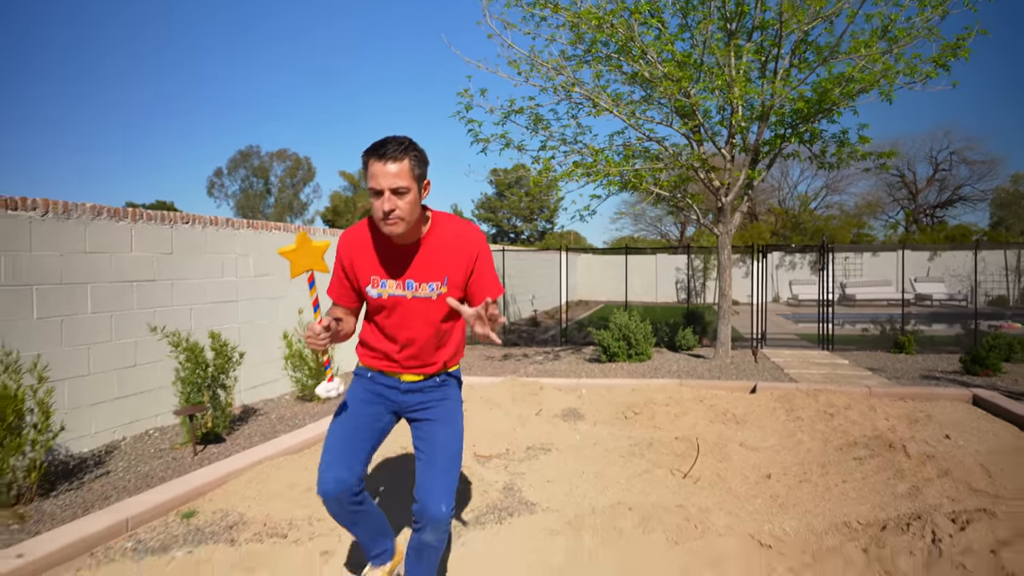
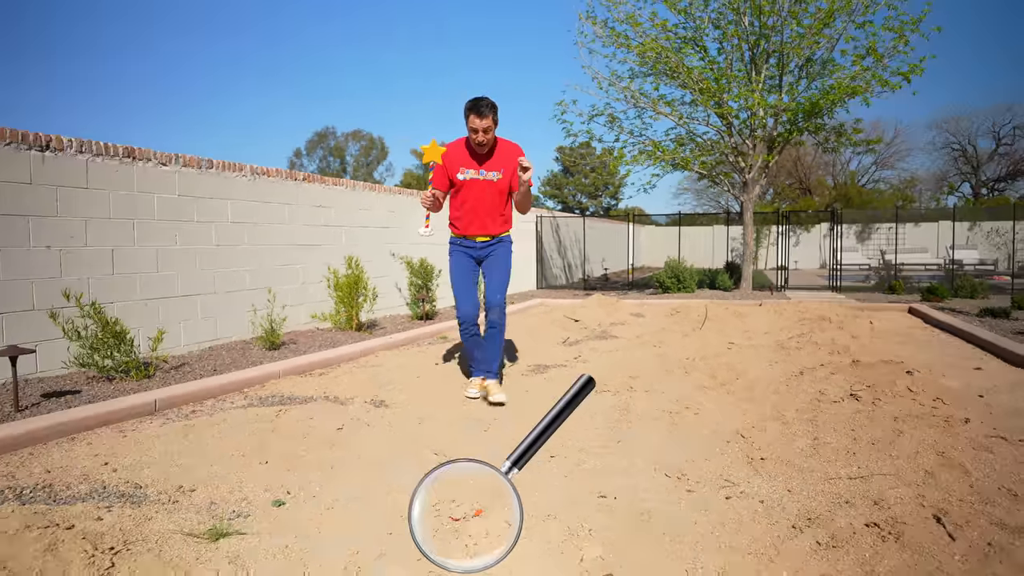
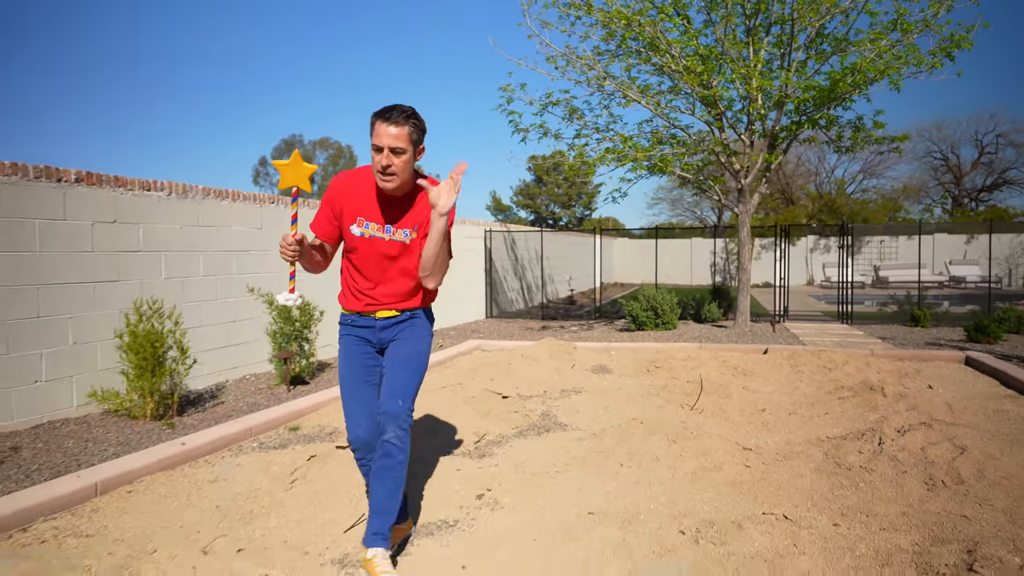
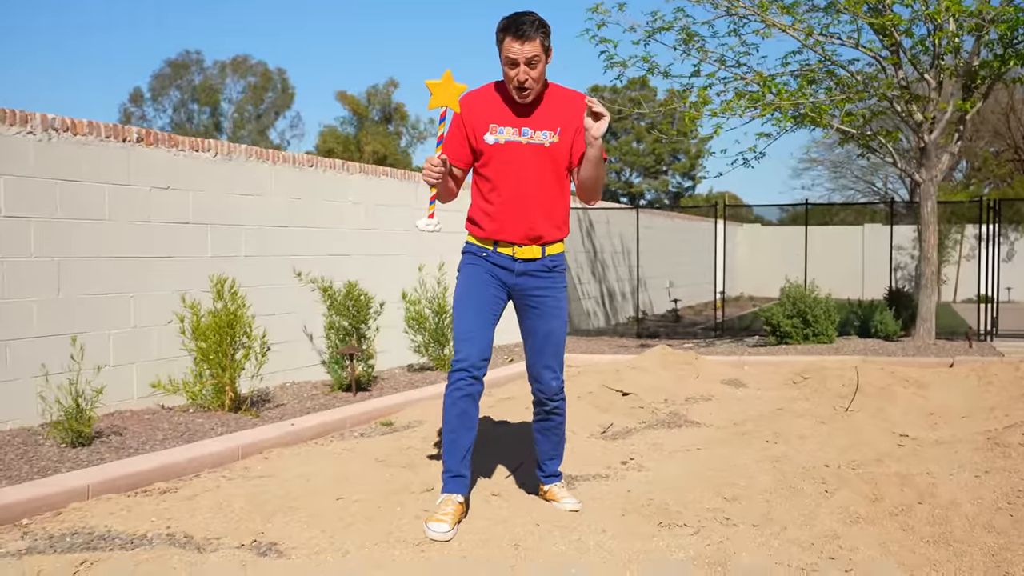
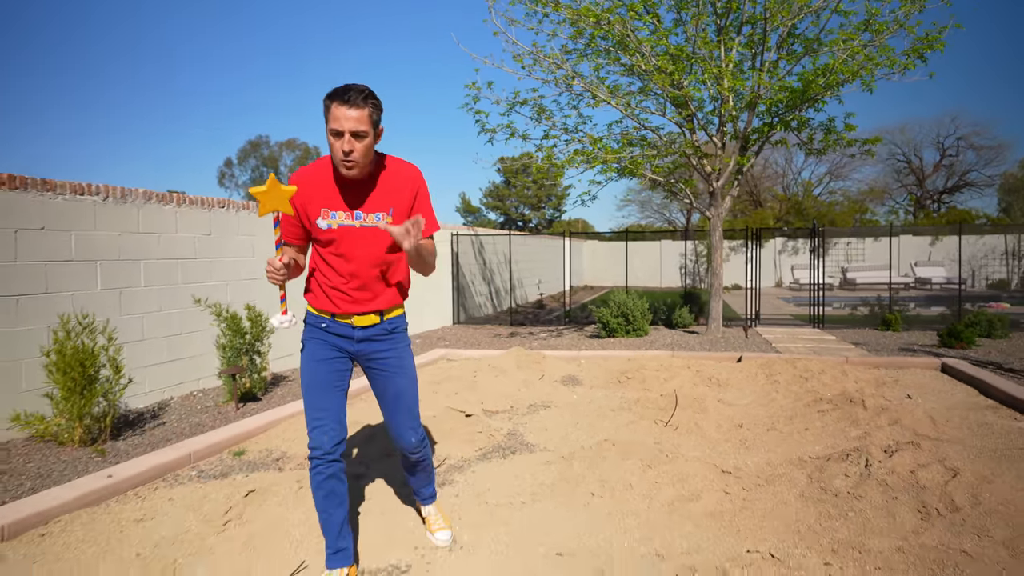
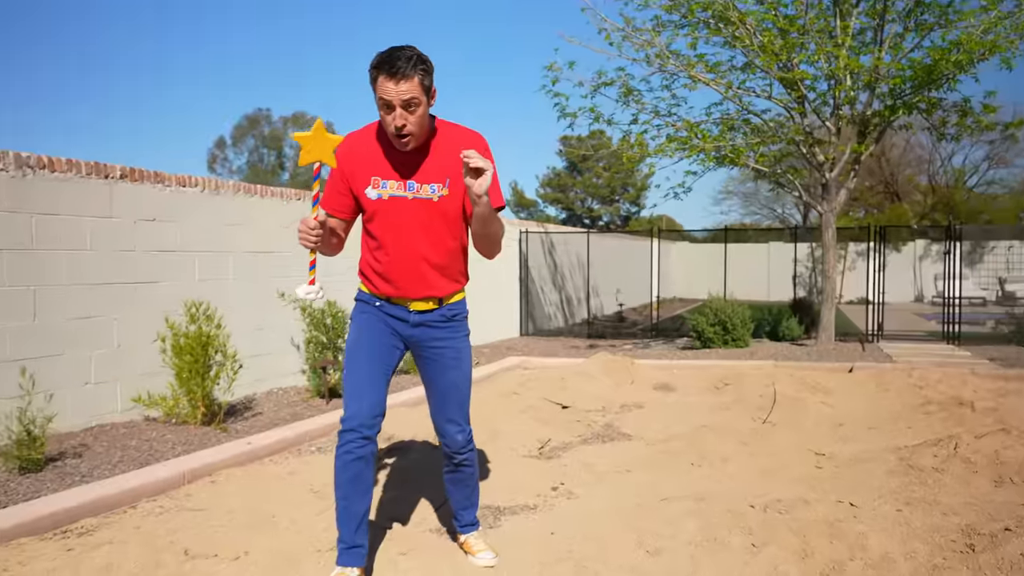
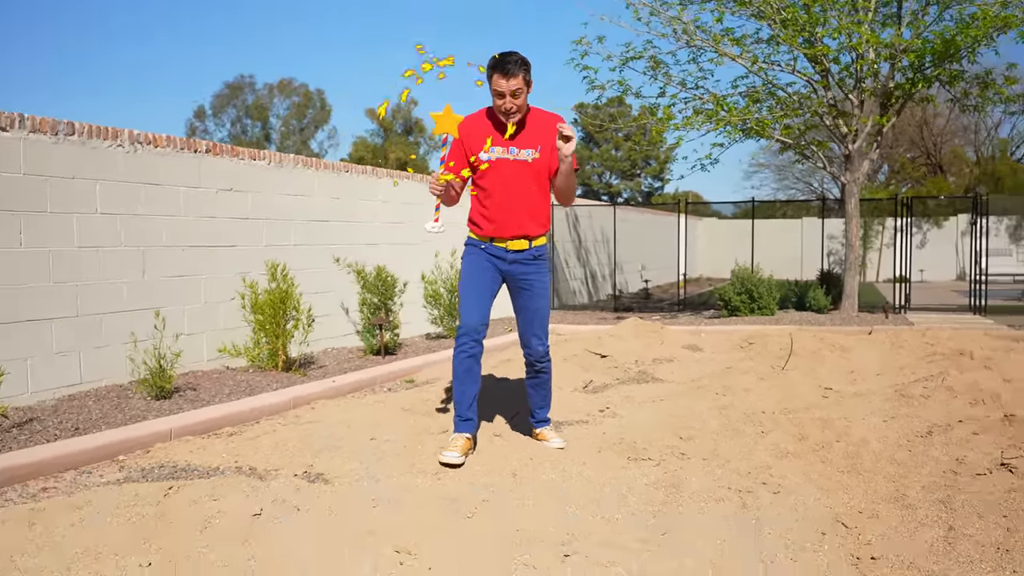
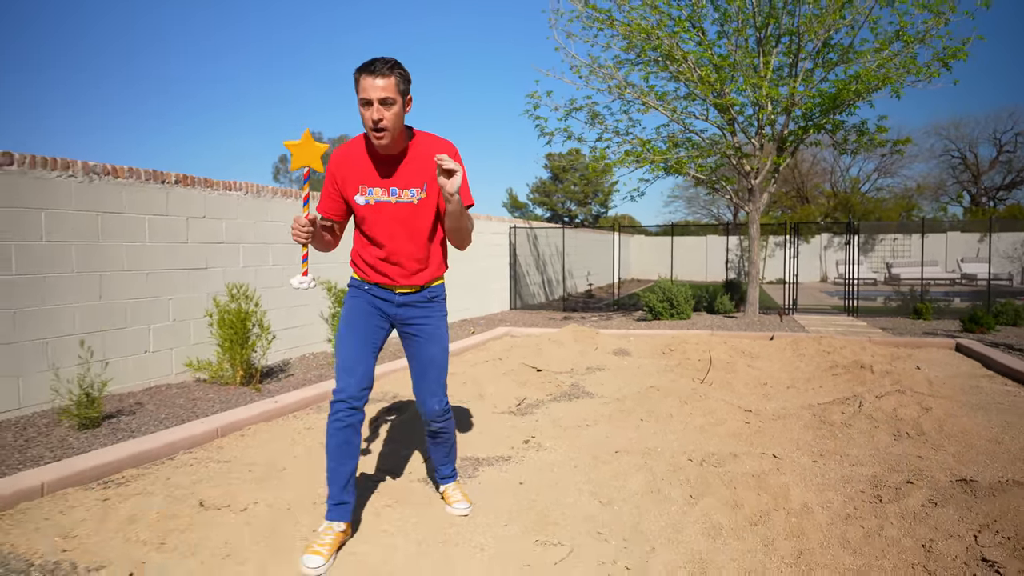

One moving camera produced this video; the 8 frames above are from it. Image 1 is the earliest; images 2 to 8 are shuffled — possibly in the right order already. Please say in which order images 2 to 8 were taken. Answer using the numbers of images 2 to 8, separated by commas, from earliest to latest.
5, 3, 8, 6, 4, 7, 2
